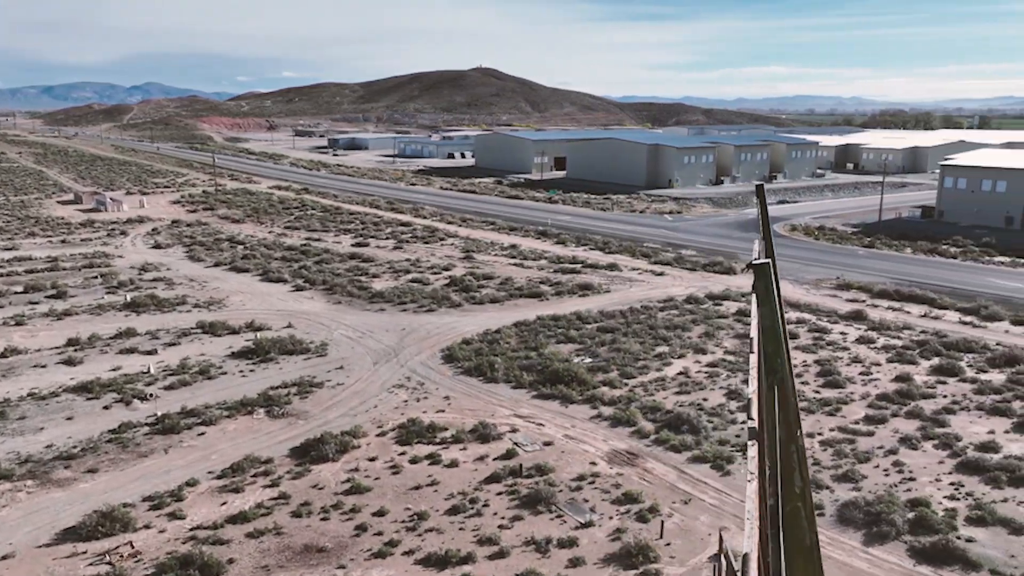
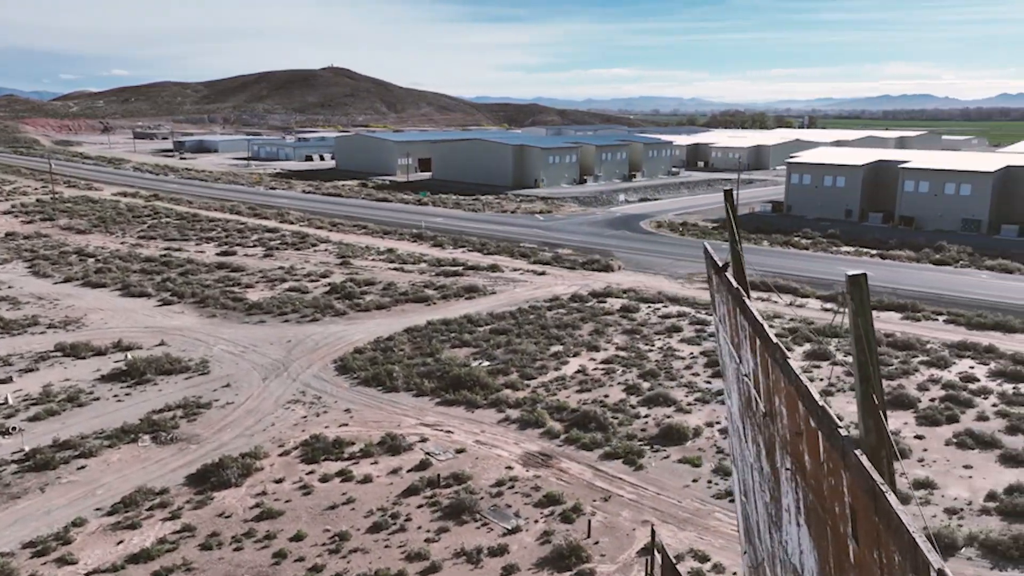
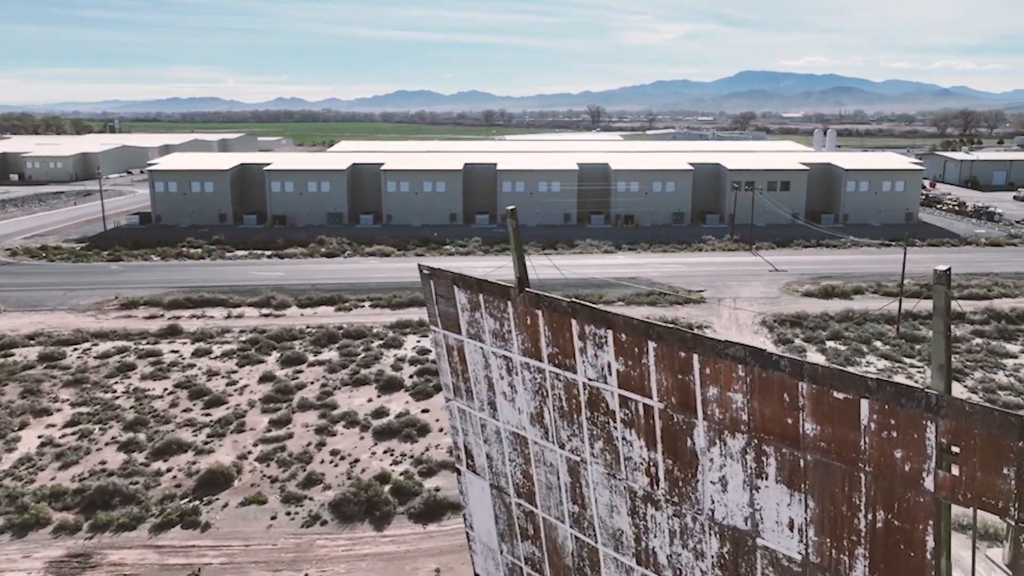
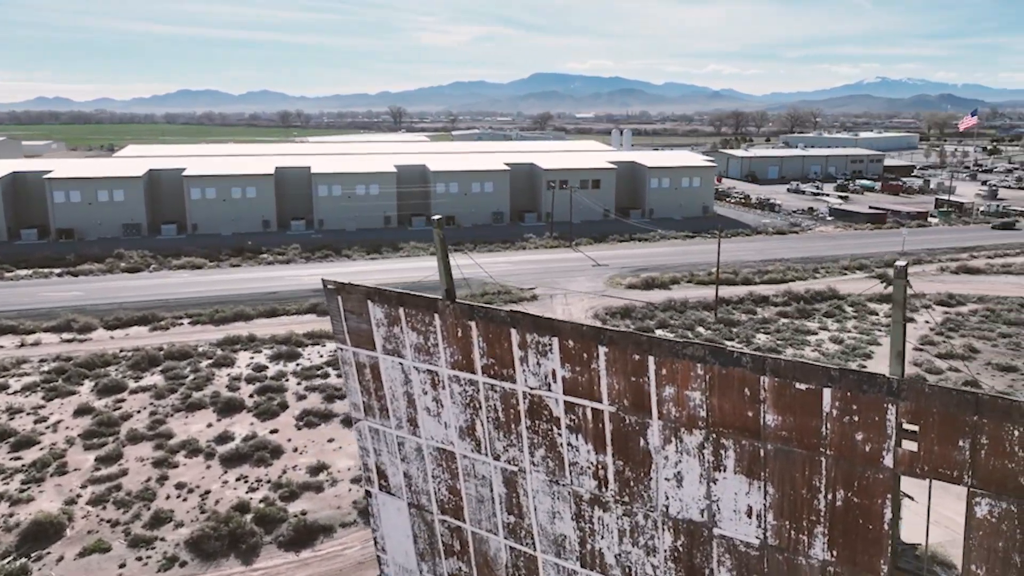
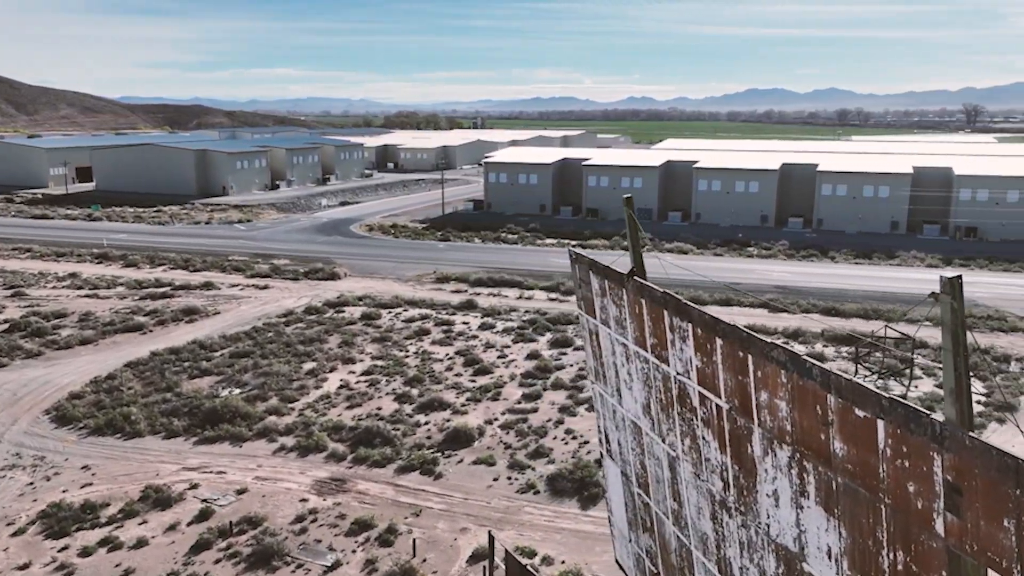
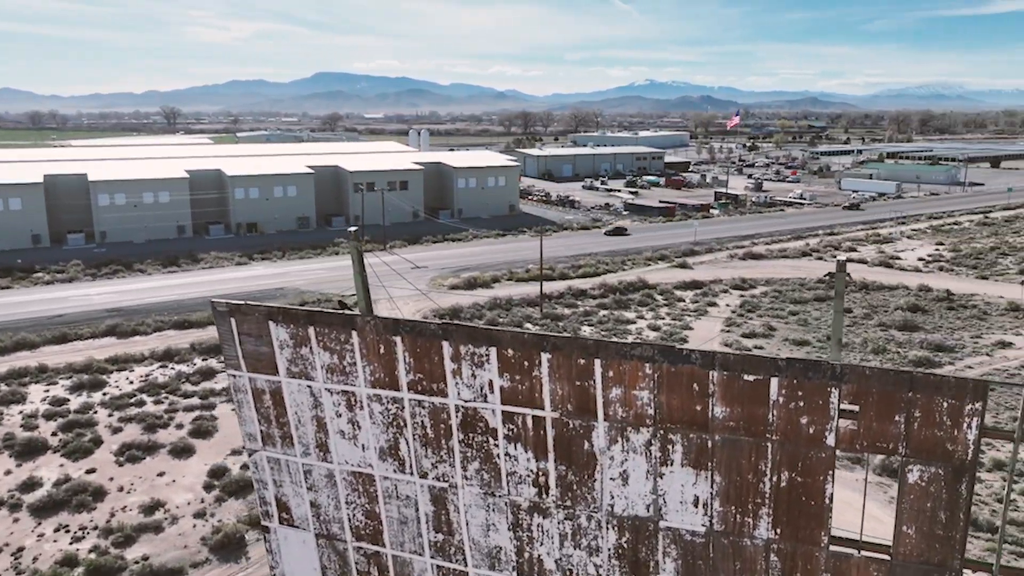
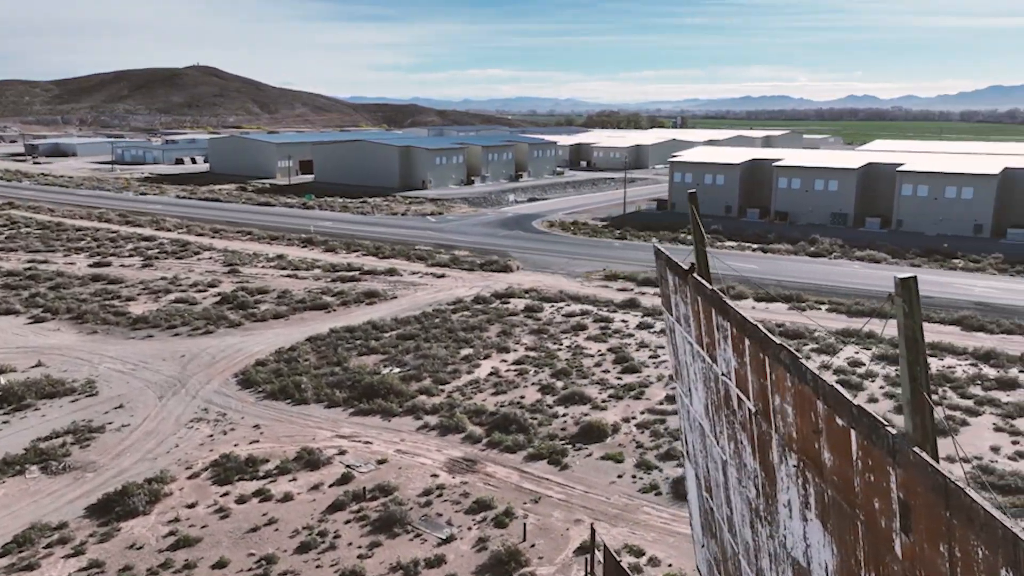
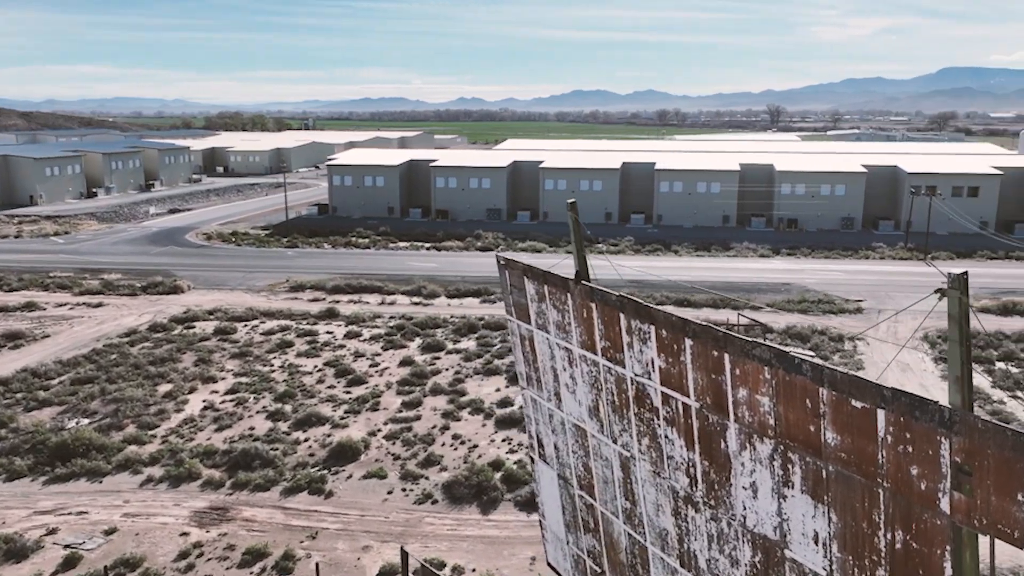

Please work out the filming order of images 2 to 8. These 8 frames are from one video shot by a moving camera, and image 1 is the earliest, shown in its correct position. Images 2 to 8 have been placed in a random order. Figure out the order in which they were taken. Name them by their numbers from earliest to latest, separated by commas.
2, 7, 5, 8, 3, 4, 6
